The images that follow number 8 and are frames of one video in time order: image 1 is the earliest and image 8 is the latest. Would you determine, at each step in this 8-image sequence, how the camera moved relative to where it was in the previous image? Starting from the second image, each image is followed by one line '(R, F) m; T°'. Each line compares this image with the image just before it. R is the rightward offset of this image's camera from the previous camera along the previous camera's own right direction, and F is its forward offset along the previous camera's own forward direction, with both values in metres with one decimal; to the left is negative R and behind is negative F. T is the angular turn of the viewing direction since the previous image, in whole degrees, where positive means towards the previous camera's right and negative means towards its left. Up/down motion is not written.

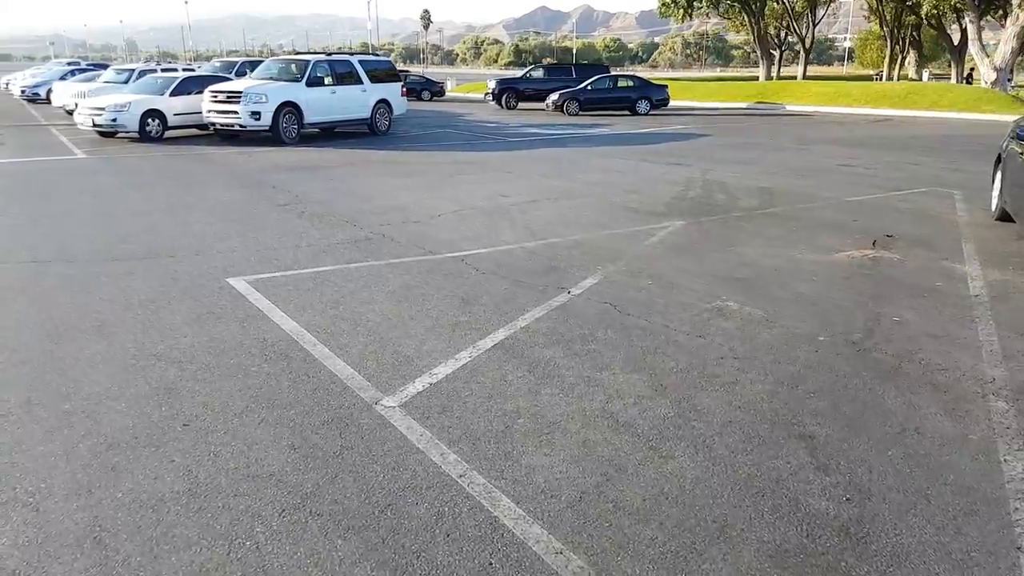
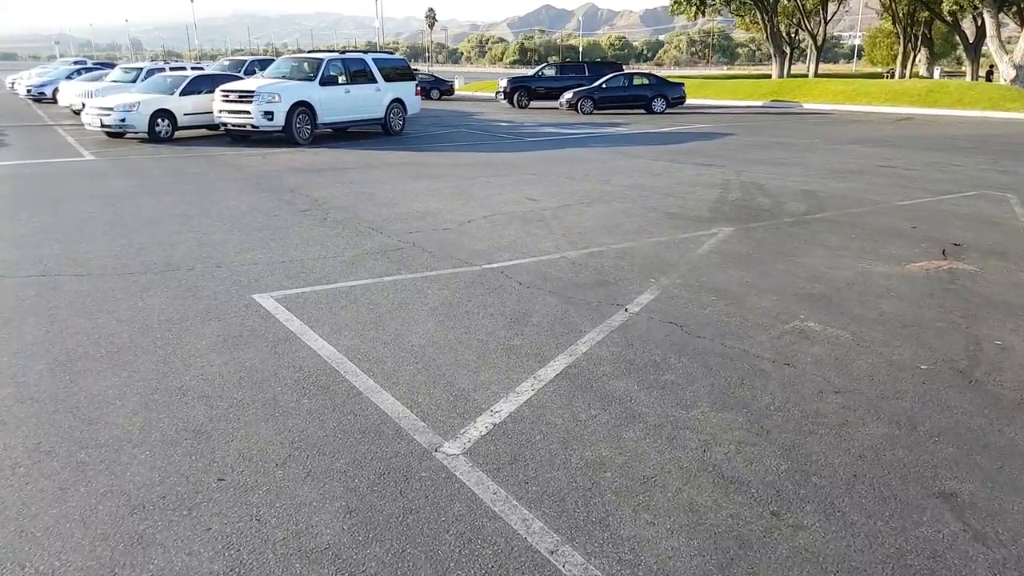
(-0.4, +0.5) m; 0°
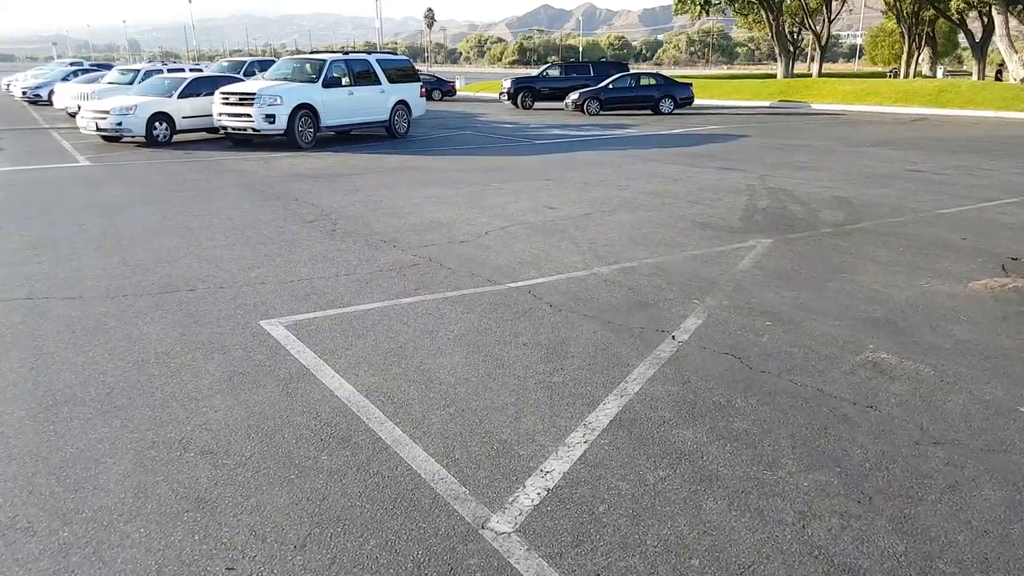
(-0.2, +0.5) m; 0°
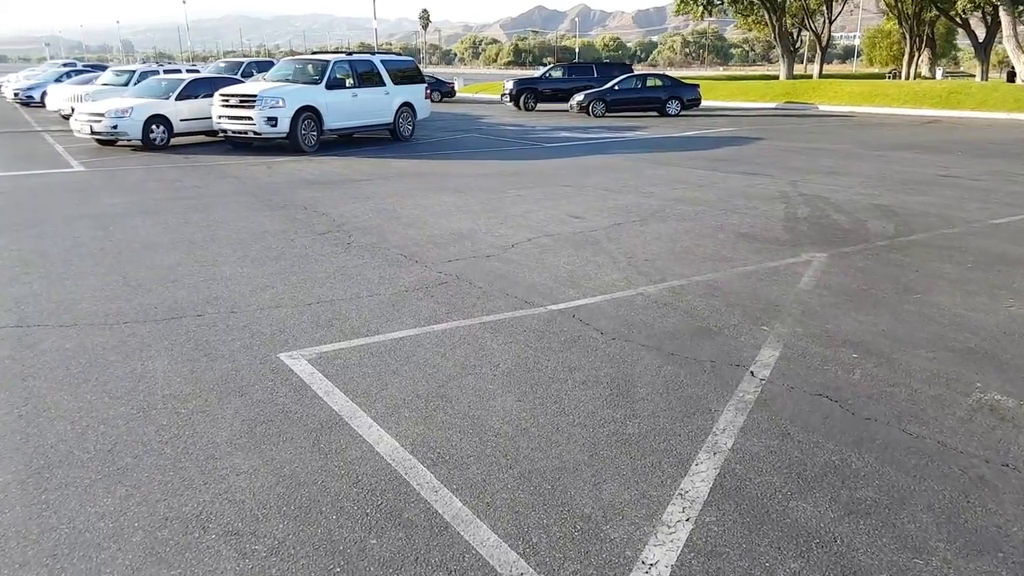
(-0.4, +0.6) m; 0°
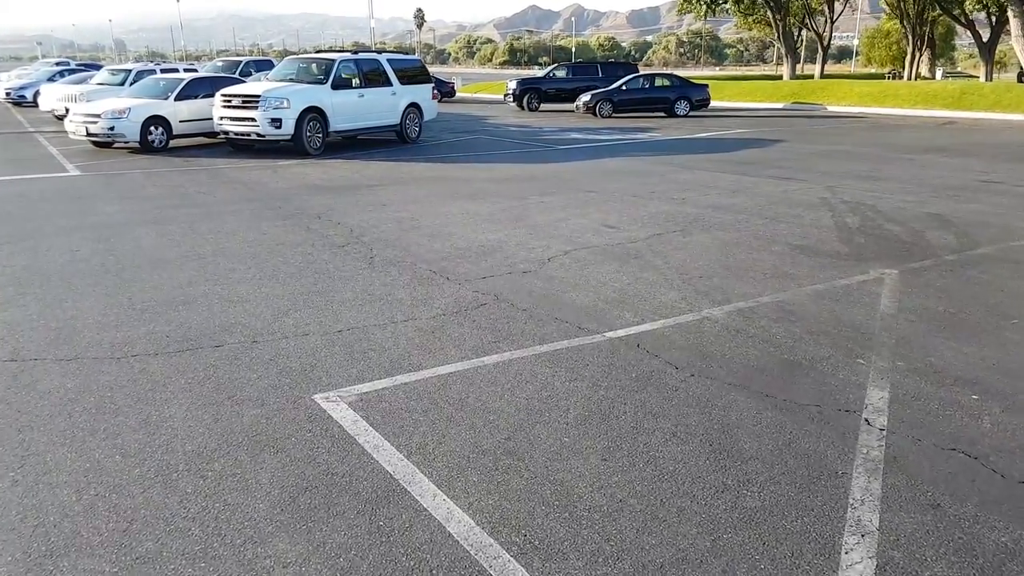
(-0.4, +0.6) m; 0°
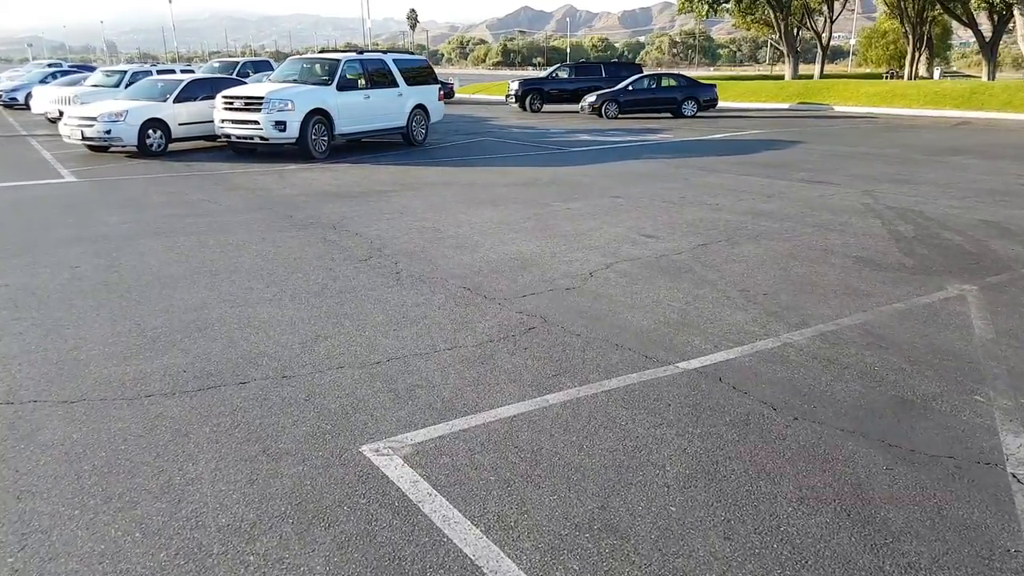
(-0.4, +0.6) m; 0°
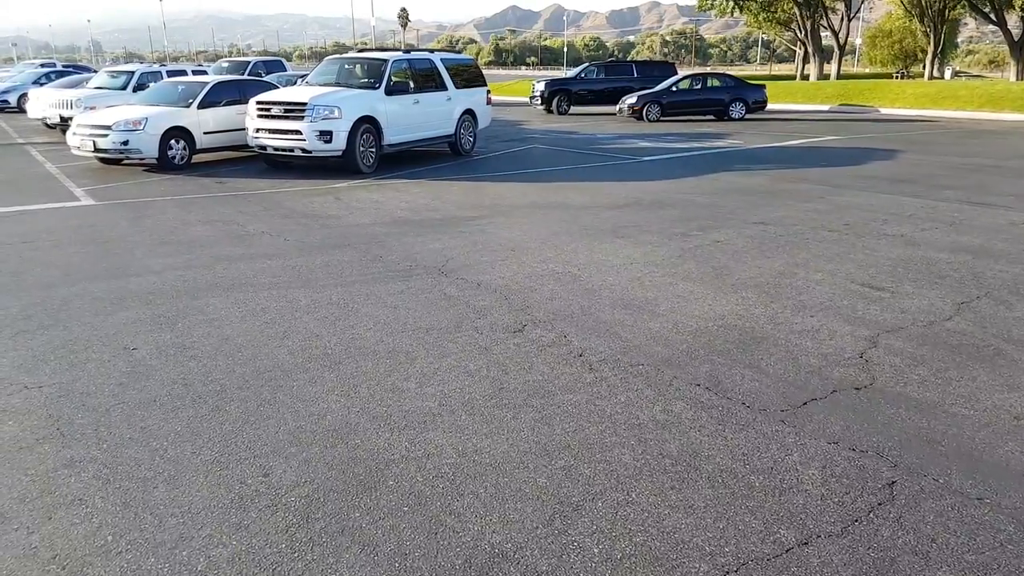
(-1.6, +2.0) m; +1°
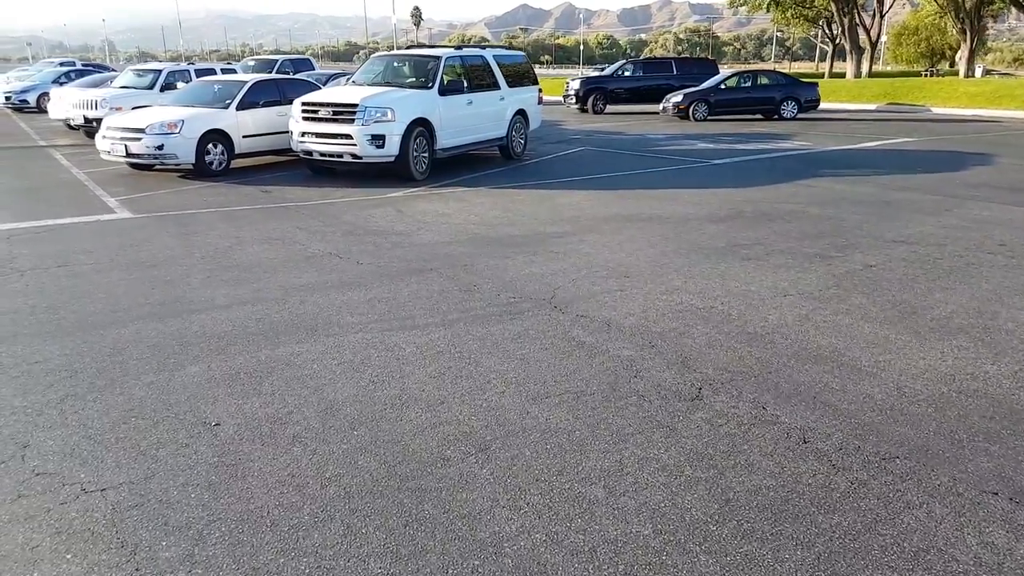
(-1.0, +1.2) m; -1°
